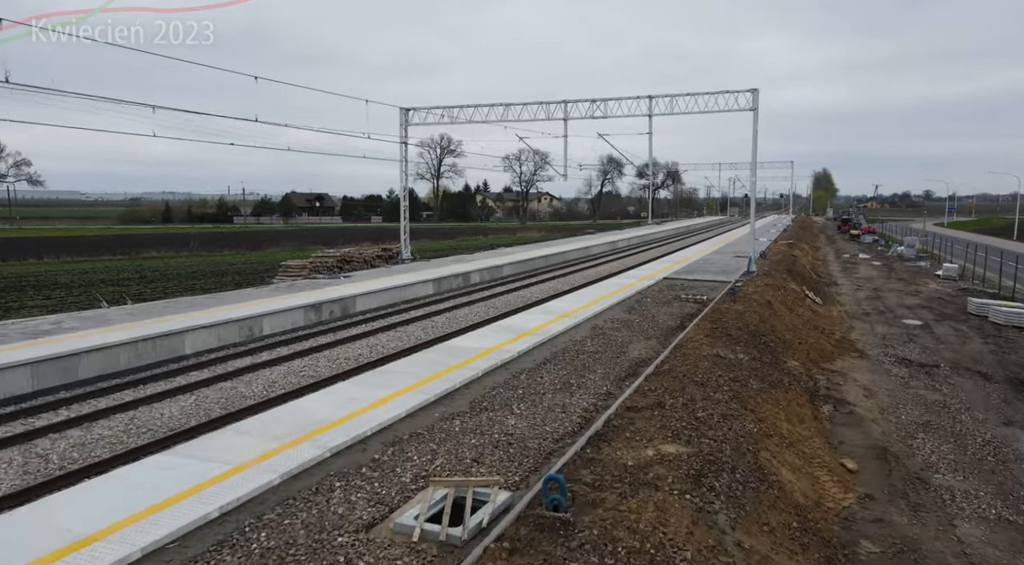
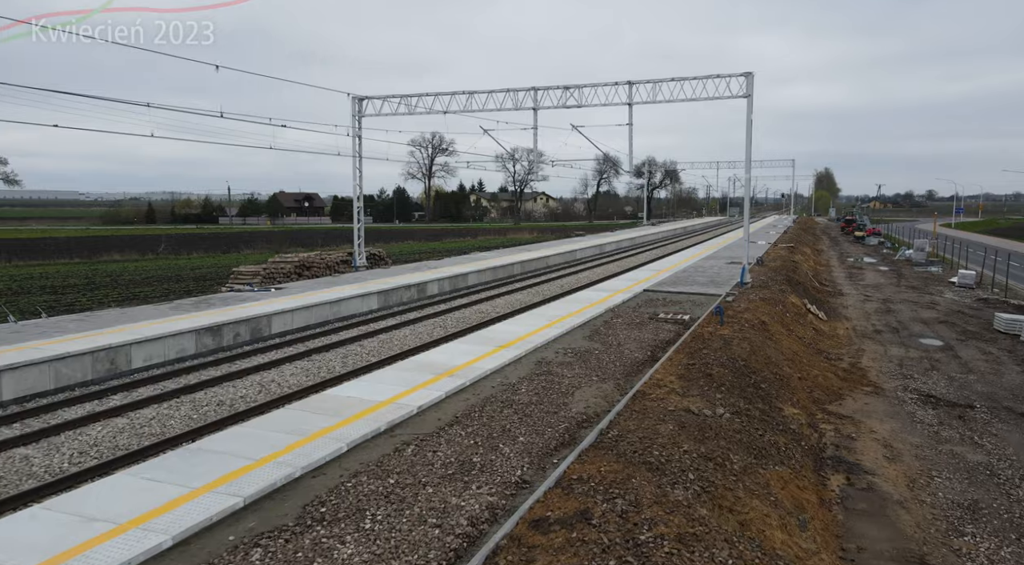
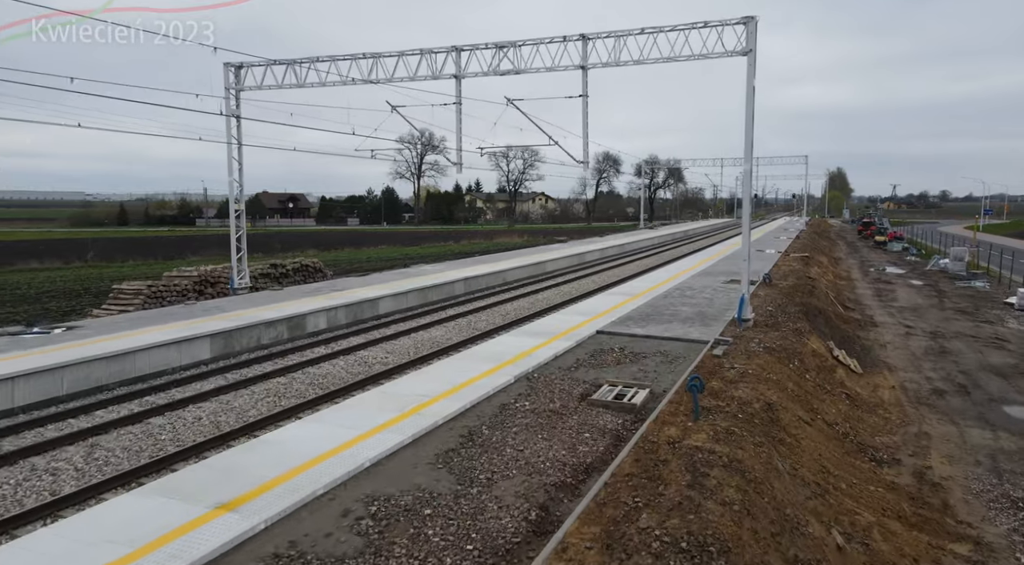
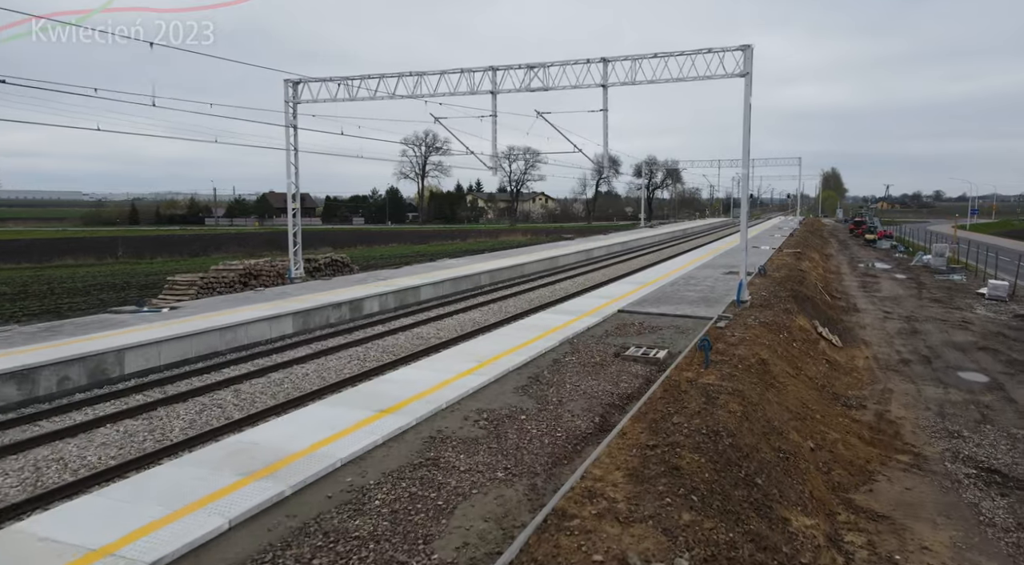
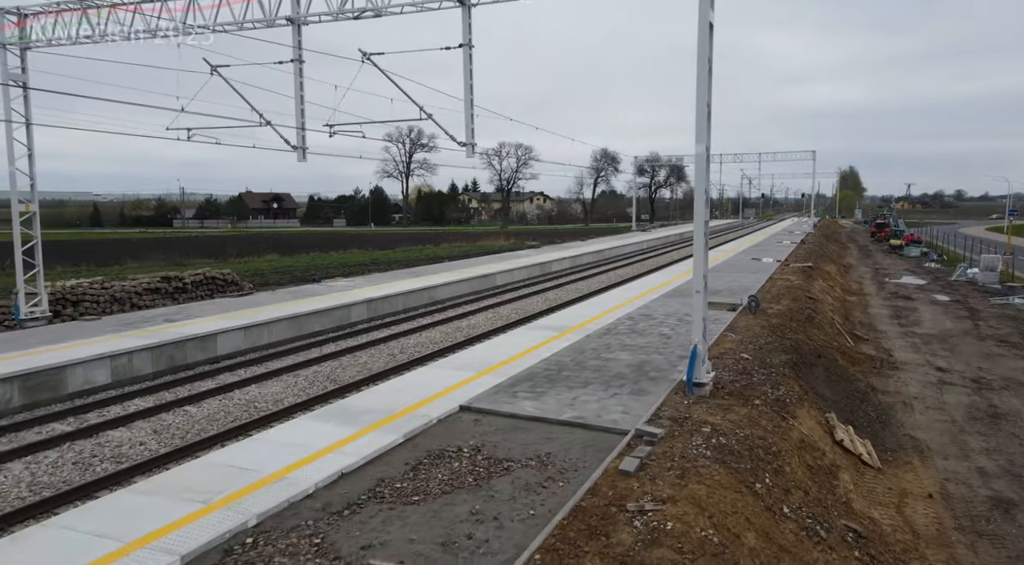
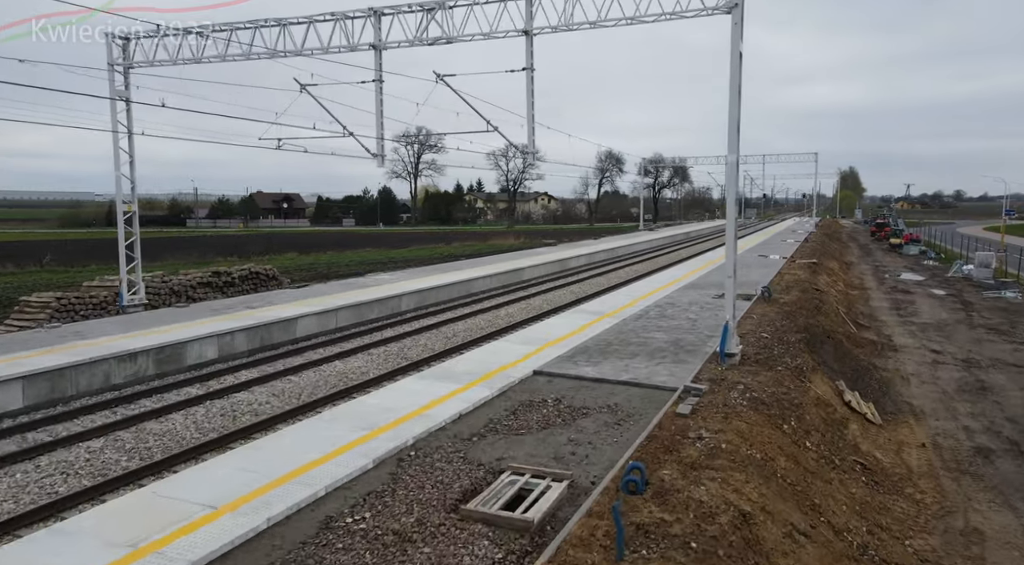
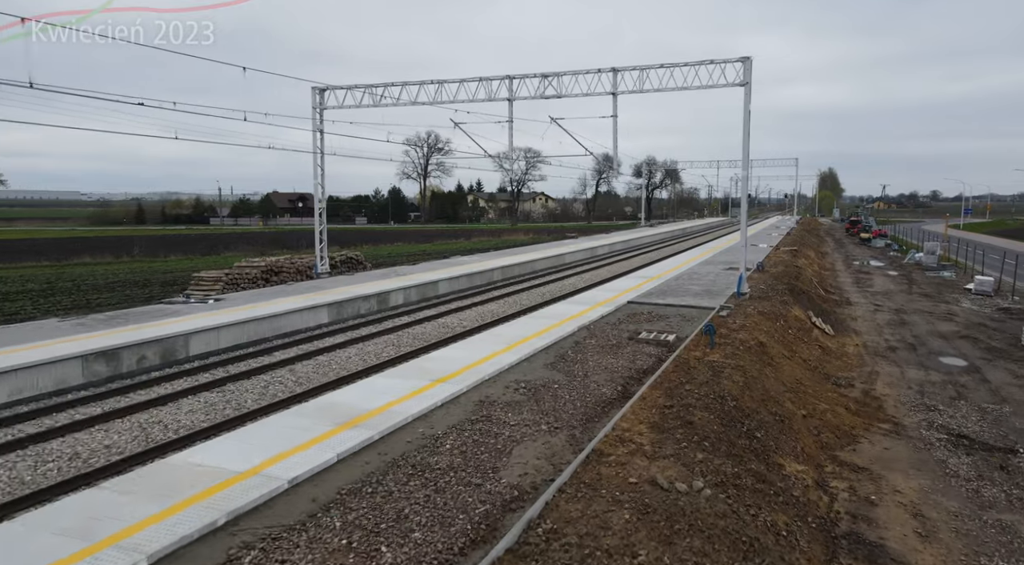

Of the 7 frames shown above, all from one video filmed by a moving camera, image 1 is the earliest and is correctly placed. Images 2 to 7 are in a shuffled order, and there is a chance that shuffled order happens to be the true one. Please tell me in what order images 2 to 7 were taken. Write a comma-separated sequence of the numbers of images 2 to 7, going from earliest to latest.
2, 7, 4, 3, 6, 5
